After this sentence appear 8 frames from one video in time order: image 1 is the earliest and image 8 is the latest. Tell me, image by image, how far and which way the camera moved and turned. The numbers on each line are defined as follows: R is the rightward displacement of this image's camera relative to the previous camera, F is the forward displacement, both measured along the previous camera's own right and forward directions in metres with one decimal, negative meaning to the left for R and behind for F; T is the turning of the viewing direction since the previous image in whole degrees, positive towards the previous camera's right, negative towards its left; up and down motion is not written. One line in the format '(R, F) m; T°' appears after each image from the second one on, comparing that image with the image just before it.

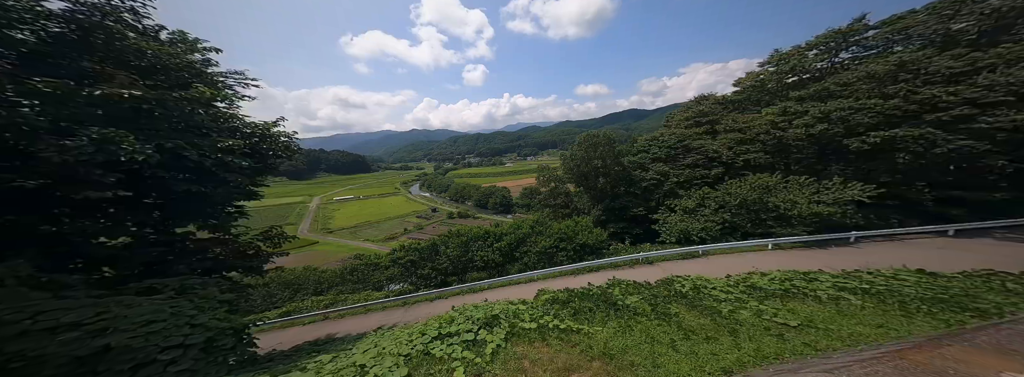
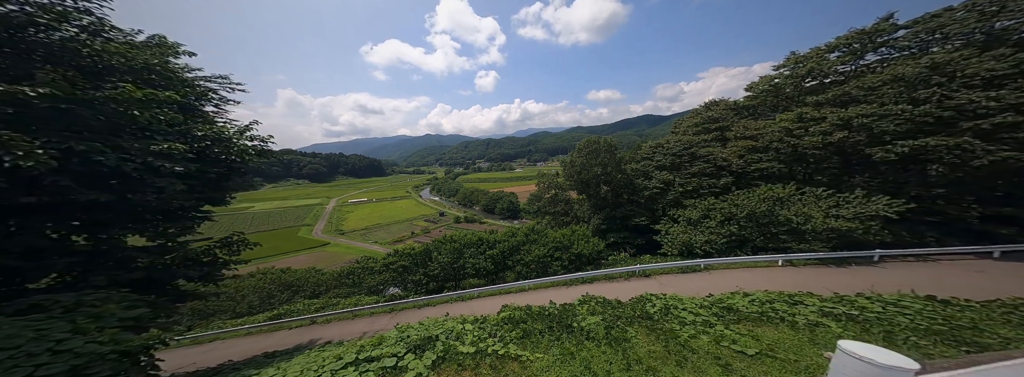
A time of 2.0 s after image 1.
(+1.0, +0.1) m; -3°
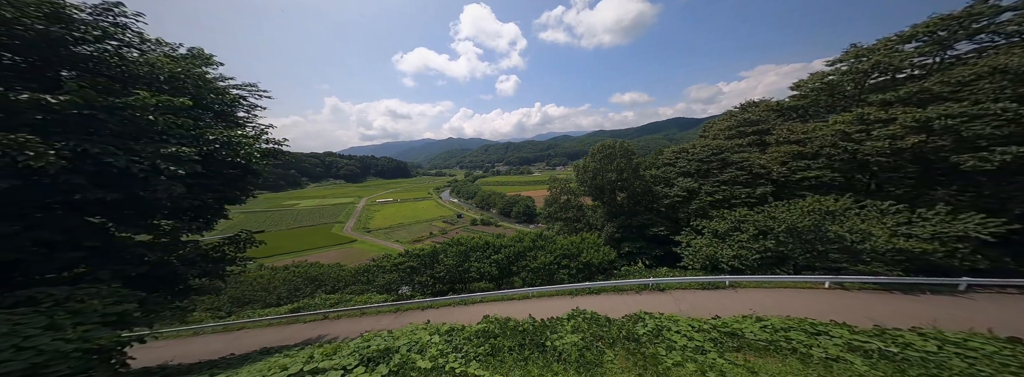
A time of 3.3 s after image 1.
(+0.8, +0.2) m; -5°
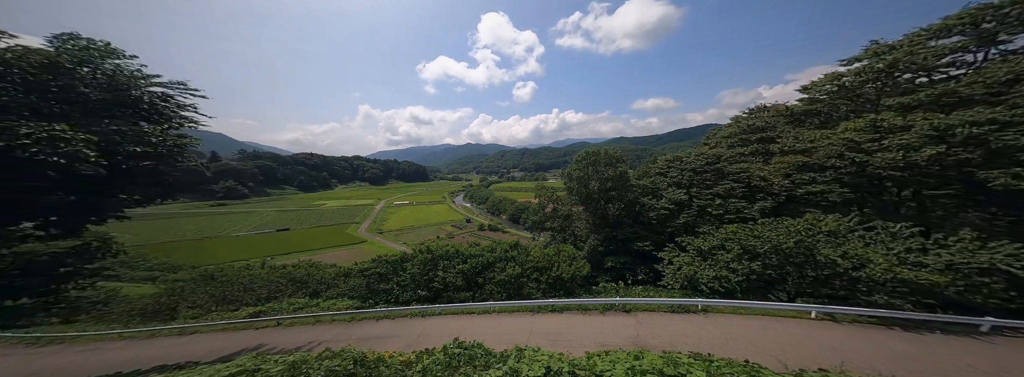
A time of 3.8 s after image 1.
(+2.3, +0.5) m; -6°
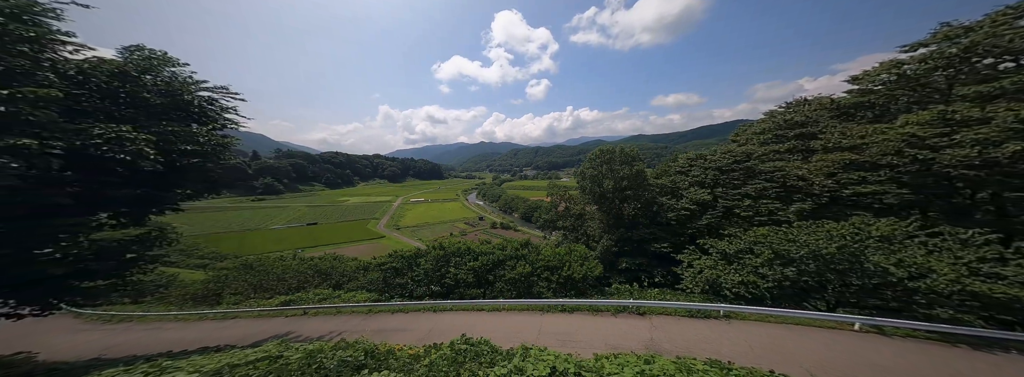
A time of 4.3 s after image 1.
(+0.3, +0.1) m; -4°
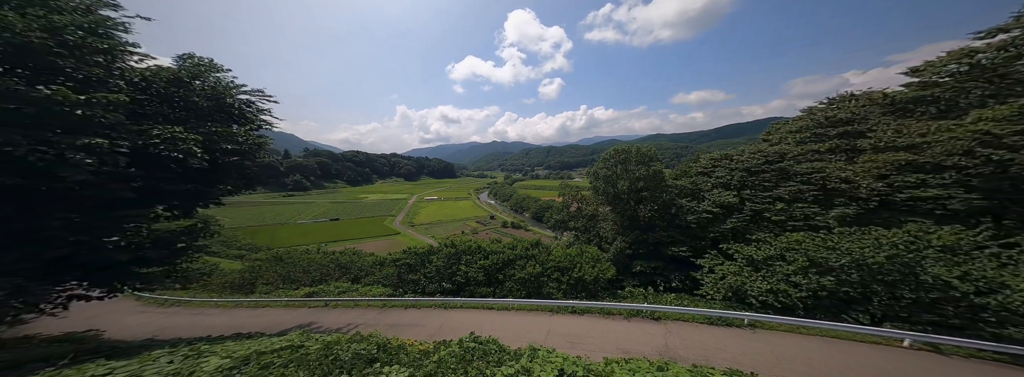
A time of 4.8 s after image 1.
(+0.2, 0.0) m; -3°
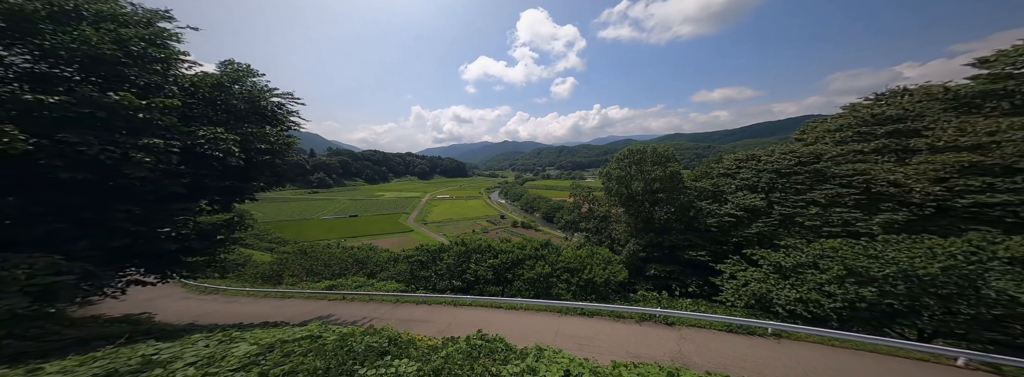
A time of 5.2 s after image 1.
(+0.2, 0.0) m; -3°
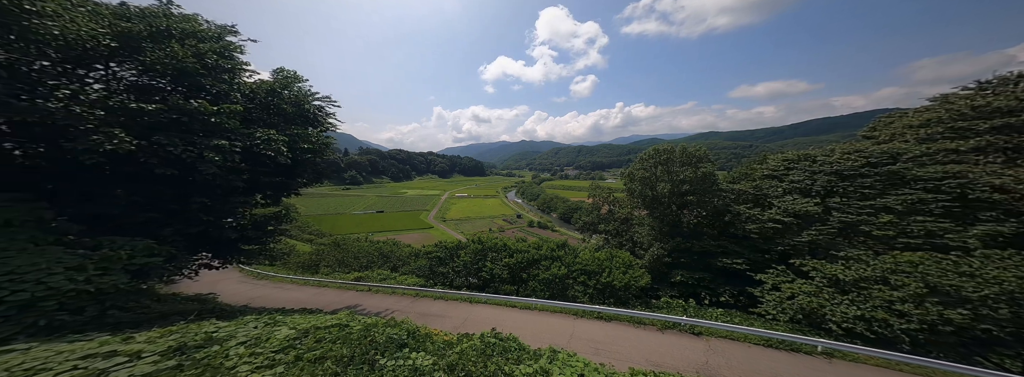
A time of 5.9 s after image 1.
(+0.3, 0.0) m; -5°
